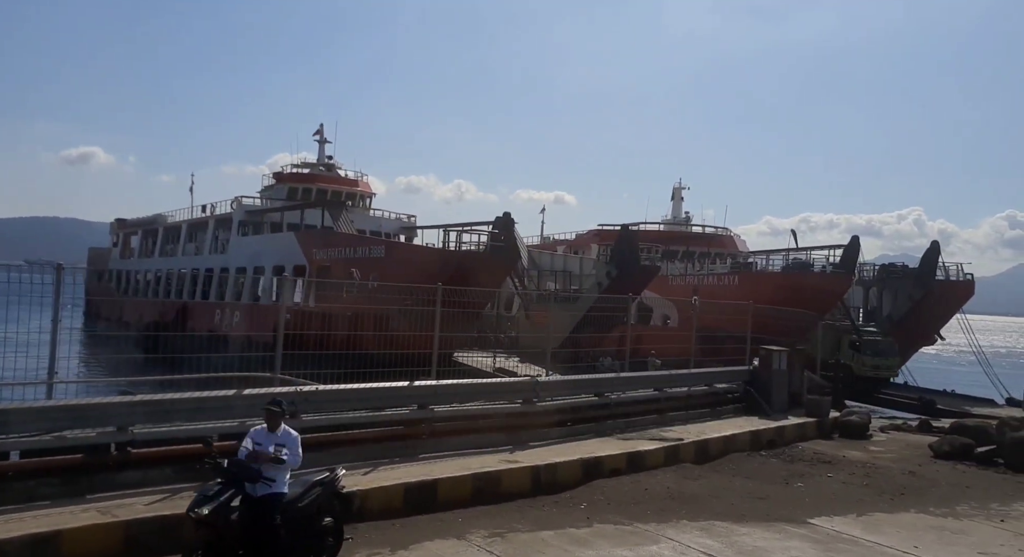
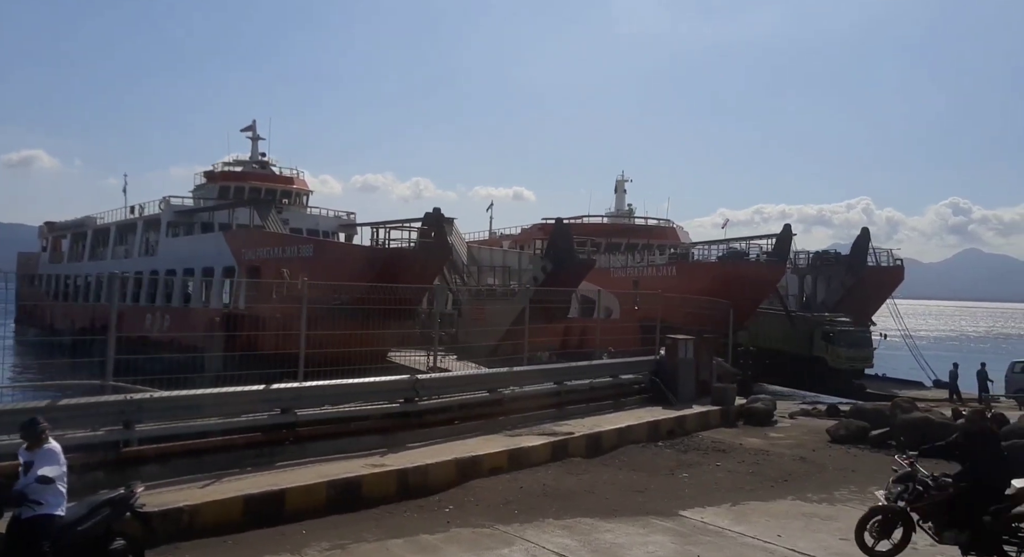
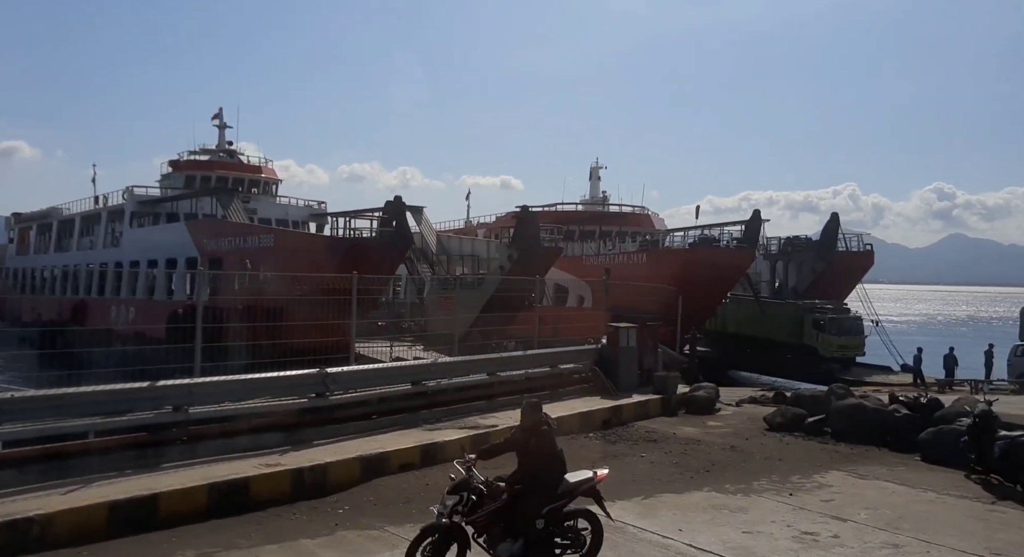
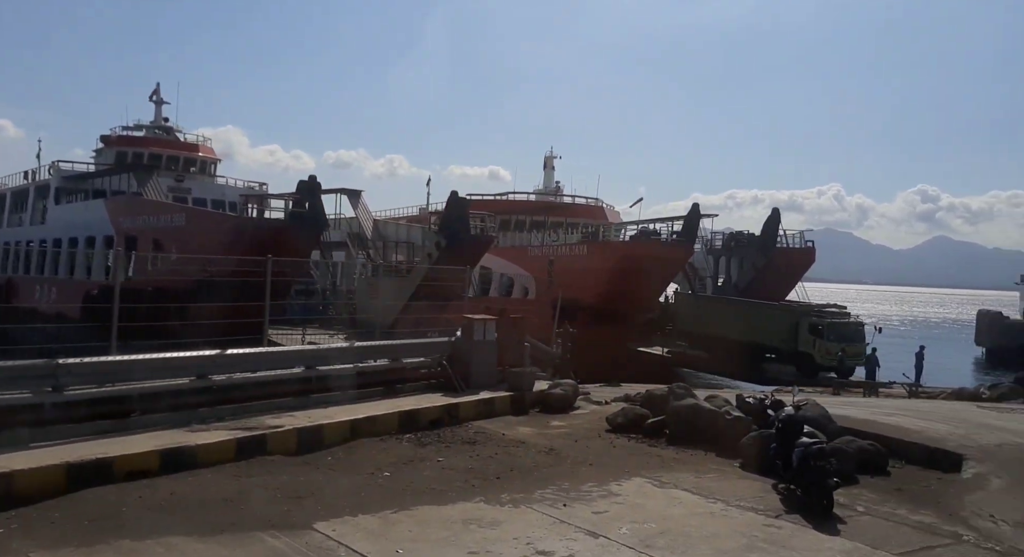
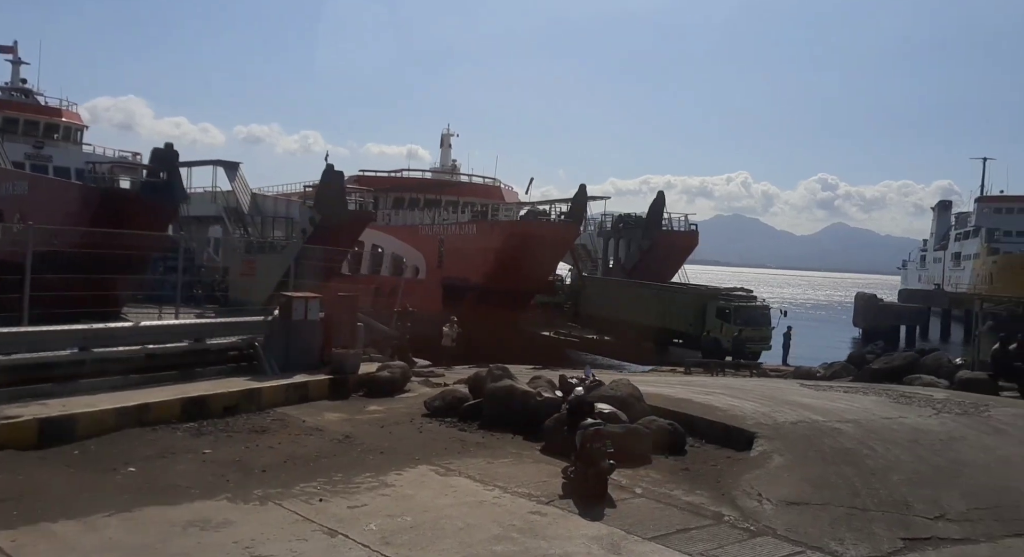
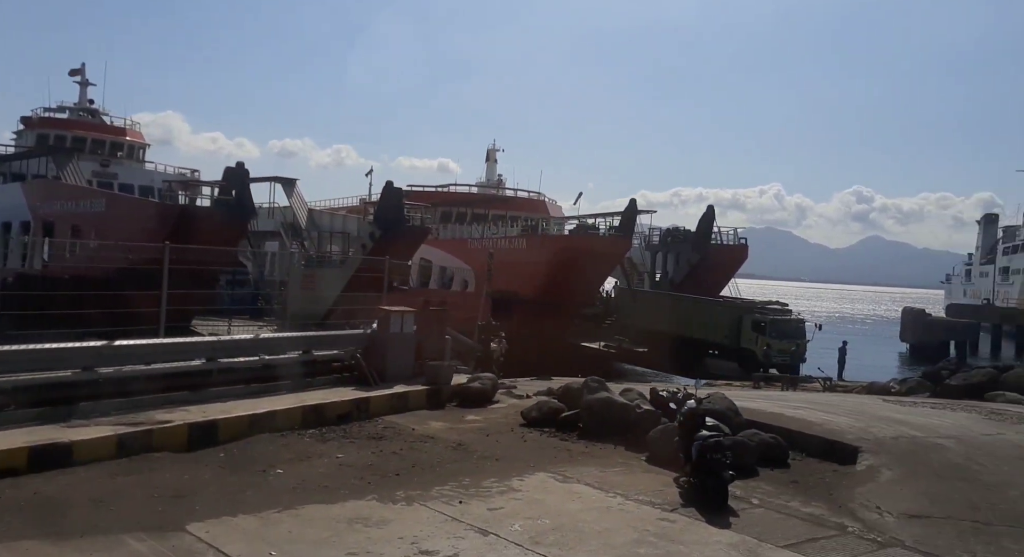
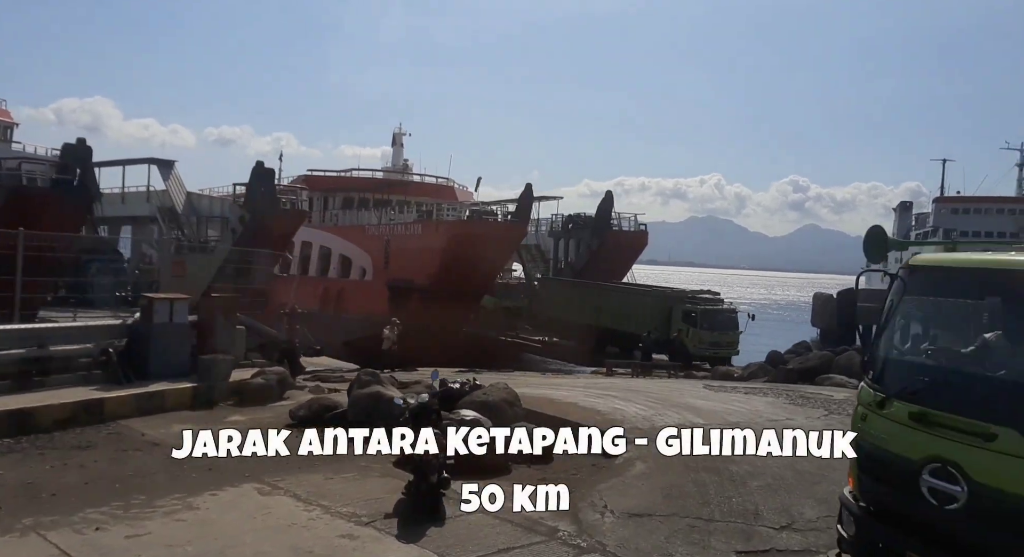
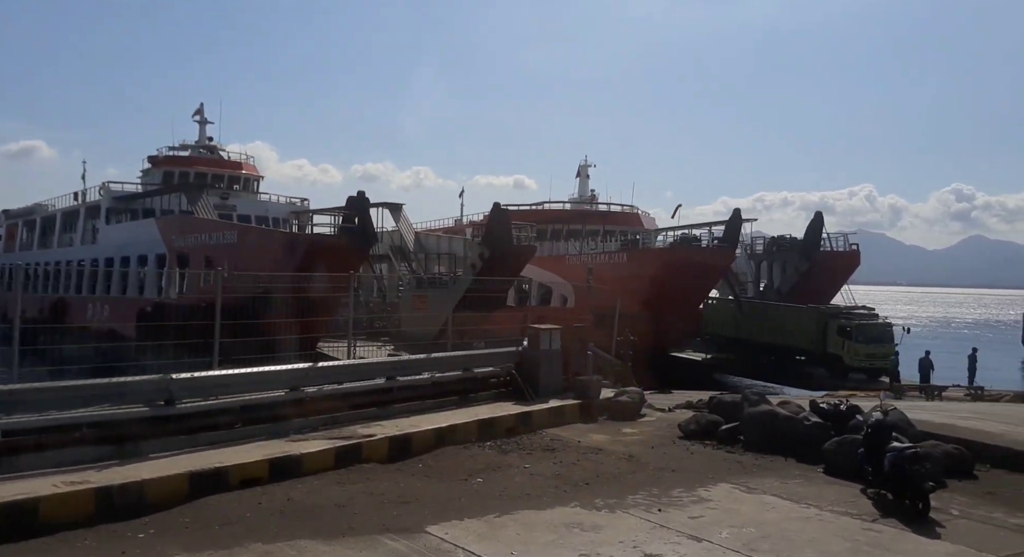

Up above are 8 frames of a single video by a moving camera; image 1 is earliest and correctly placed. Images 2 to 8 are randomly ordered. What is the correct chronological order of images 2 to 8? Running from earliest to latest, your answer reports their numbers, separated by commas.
2, 3, 8, 4, 6, 5, 7
